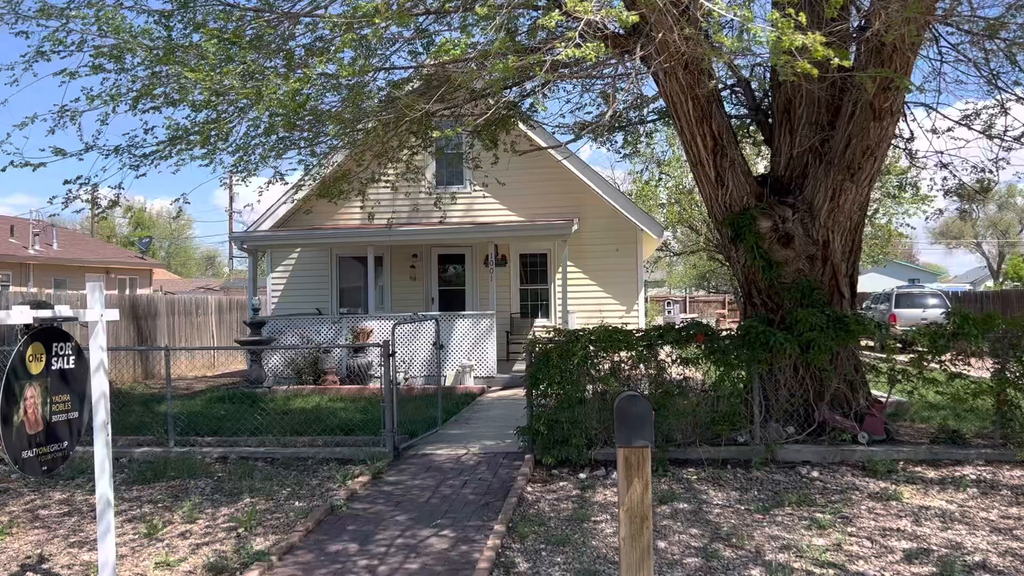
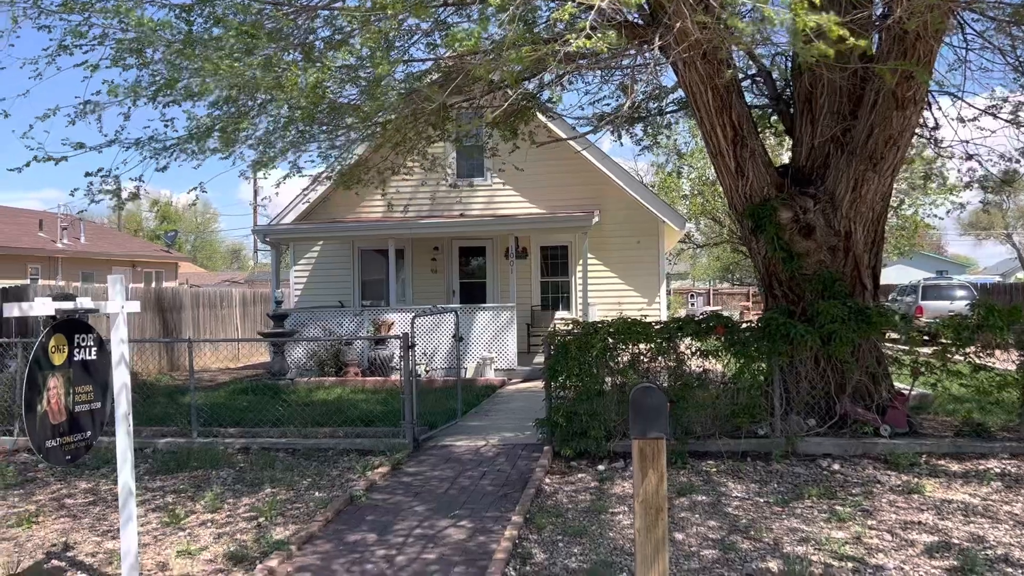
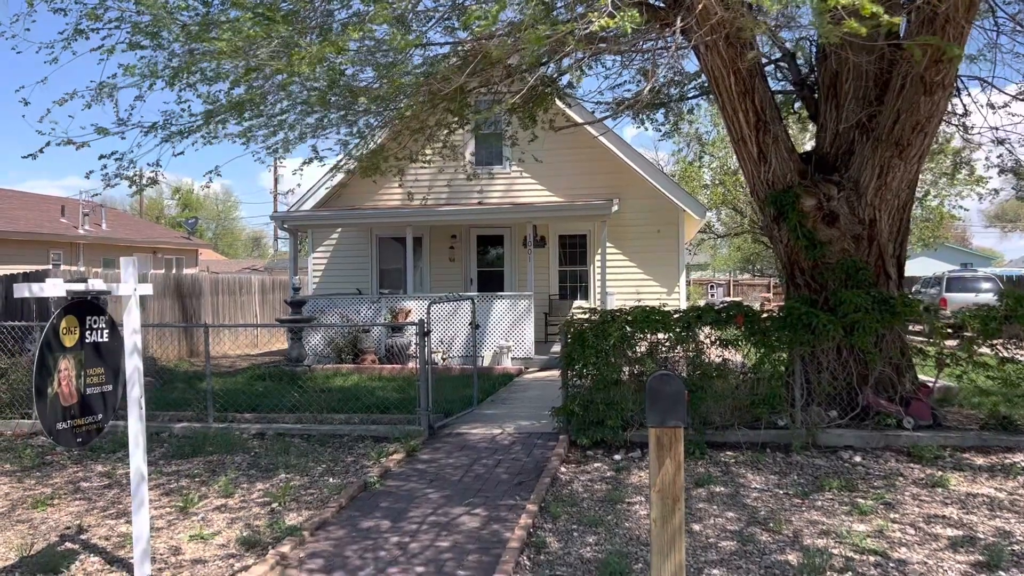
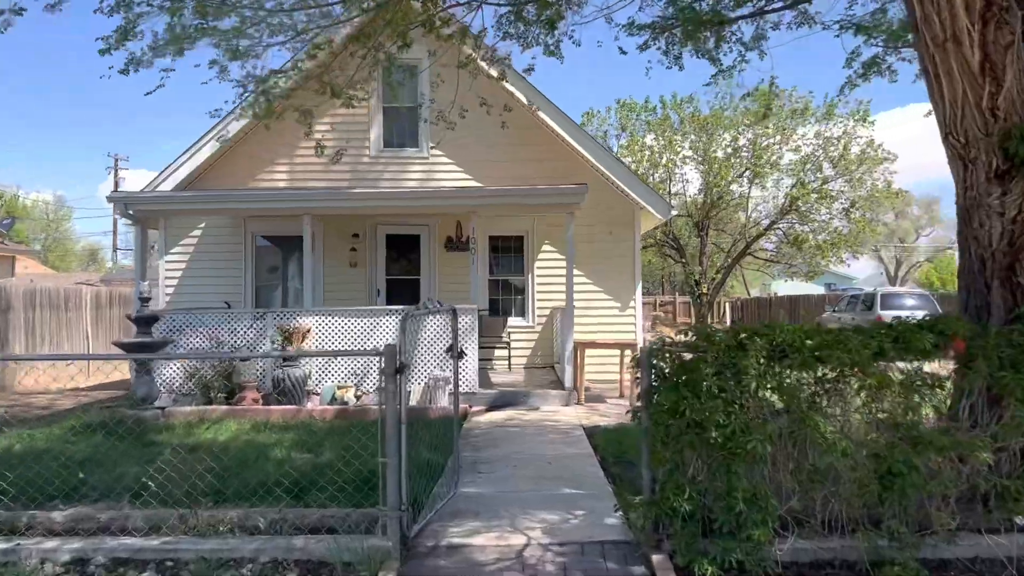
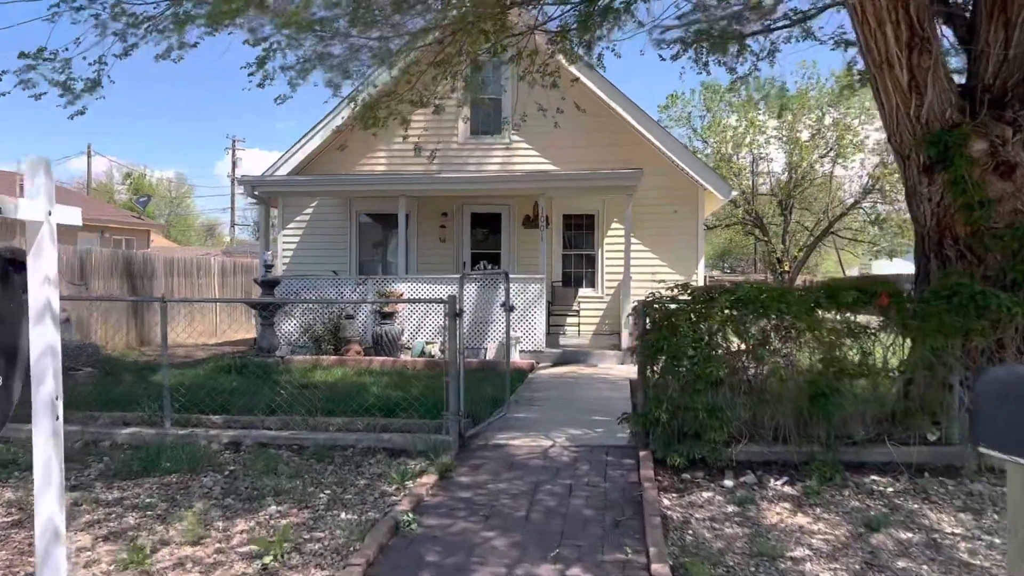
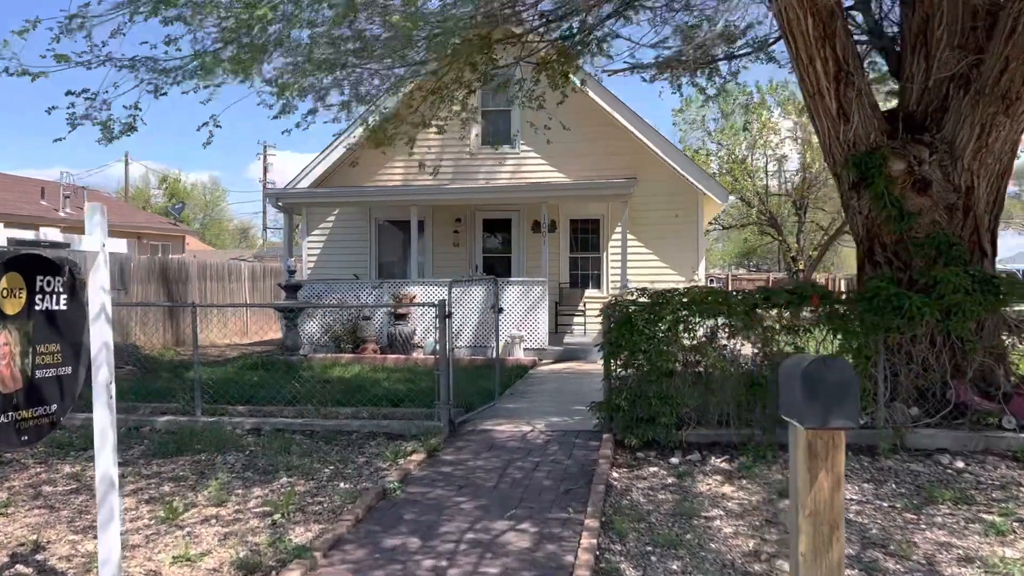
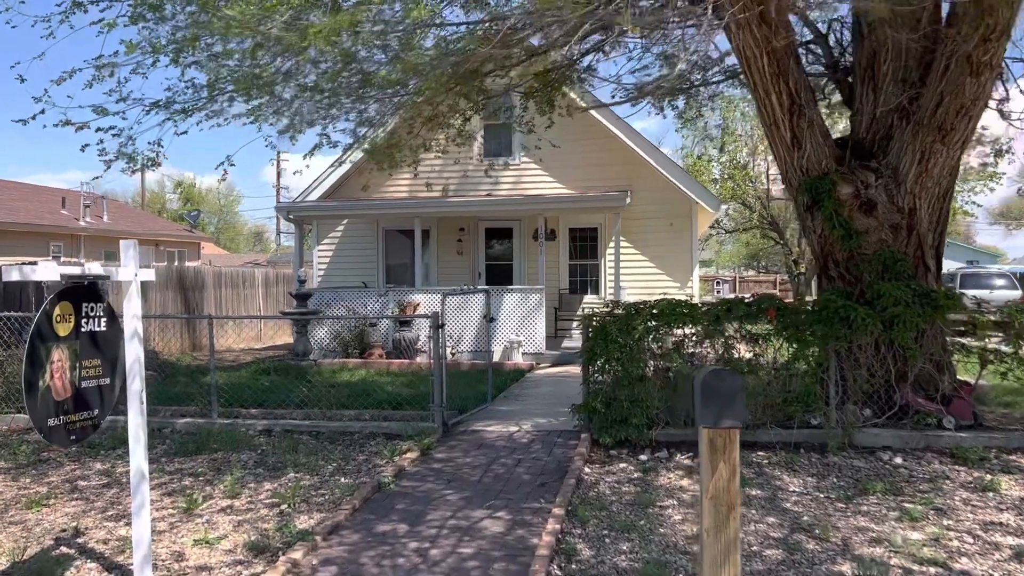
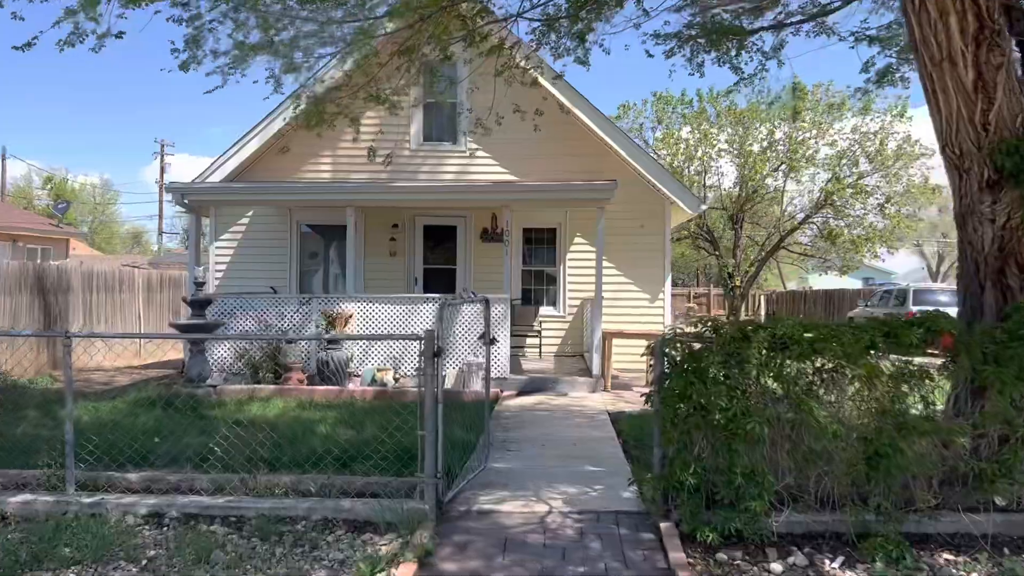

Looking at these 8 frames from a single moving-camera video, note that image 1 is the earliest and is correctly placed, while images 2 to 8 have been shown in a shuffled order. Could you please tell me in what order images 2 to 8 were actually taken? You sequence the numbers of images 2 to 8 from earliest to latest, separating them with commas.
2, 3, 7, 6, 5, 8, 4
